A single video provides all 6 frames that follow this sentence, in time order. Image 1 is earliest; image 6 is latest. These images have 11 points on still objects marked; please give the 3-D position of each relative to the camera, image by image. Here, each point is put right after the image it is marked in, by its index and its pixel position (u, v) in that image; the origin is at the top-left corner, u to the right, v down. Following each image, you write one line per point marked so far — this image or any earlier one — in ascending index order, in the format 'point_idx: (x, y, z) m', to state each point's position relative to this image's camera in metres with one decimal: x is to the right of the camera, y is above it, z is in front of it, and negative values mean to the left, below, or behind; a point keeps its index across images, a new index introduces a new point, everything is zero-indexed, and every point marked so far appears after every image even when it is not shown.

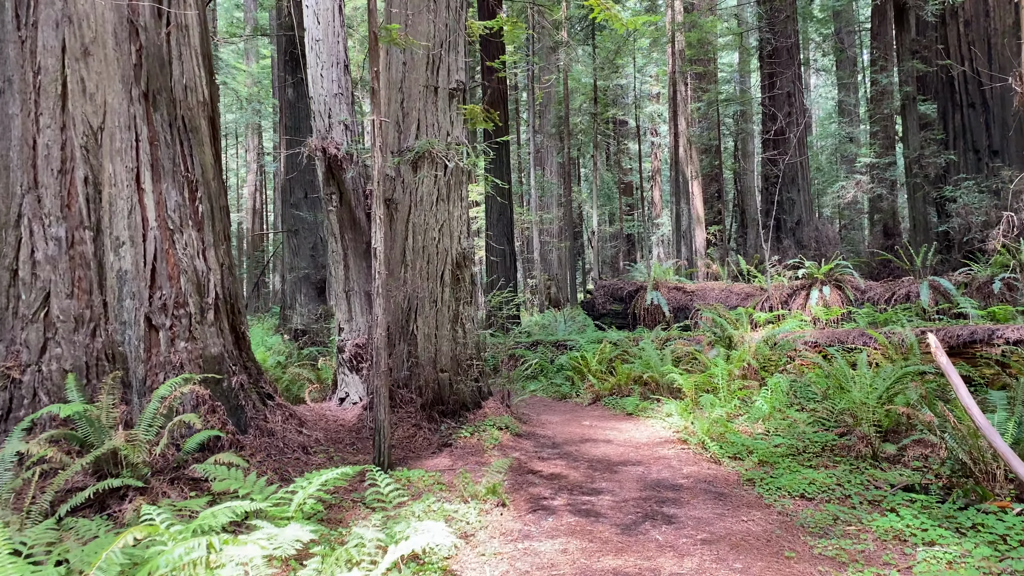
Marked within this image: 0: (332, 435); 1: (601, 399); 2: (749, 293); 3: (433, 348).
0: (-1.1, -0.9, +5.1) m
1: (+0.8, -0.9, +7.3) m
2: (+2.8, -0.1, +10.1) m
3: (-0.5, -0.4, +5.6) m
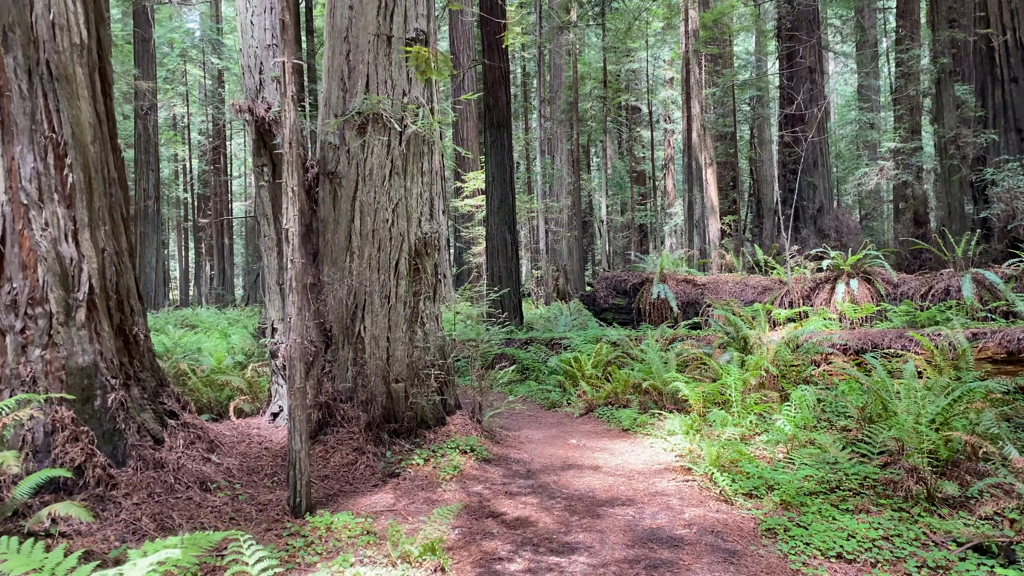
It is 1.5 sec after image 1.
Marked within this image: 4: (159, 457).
0: (-1.3, -0.8, +4.1) m
1: (+0.6, -0.9, +6.3) m
2: (+2.7, 0.0, +9.1) m
3: (-0.7, -0.4, +4.6) m
4: (-1.5, -0.7, +3.7) m
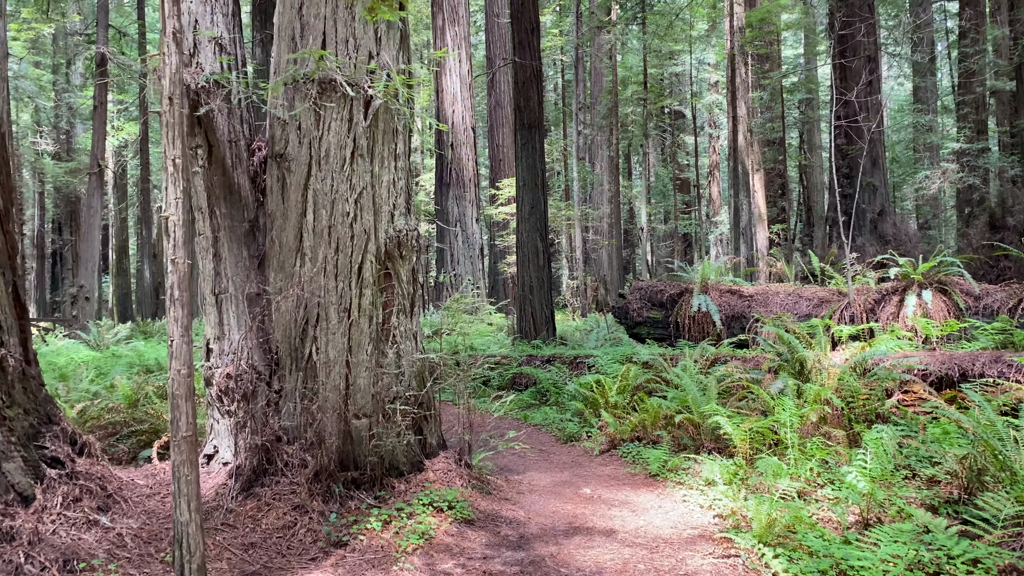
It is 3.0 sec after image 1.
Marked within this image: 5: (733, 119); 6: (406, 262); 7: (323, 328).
0: (-1.3, -0.9, +3.2) m
1: (+0.6, -1.0, +5.3) m
2: (+2.9, -0.1, +7.9) m
3: (-0.7, -0.4, +3.7) m
4: (-1.6, -0.8, +2.8) m
5: (+4.2, +3.3, +16.5) m
6: (-0.5, +0.1, +3.9) m
7: (-0.8, -0.2, +3.7) m
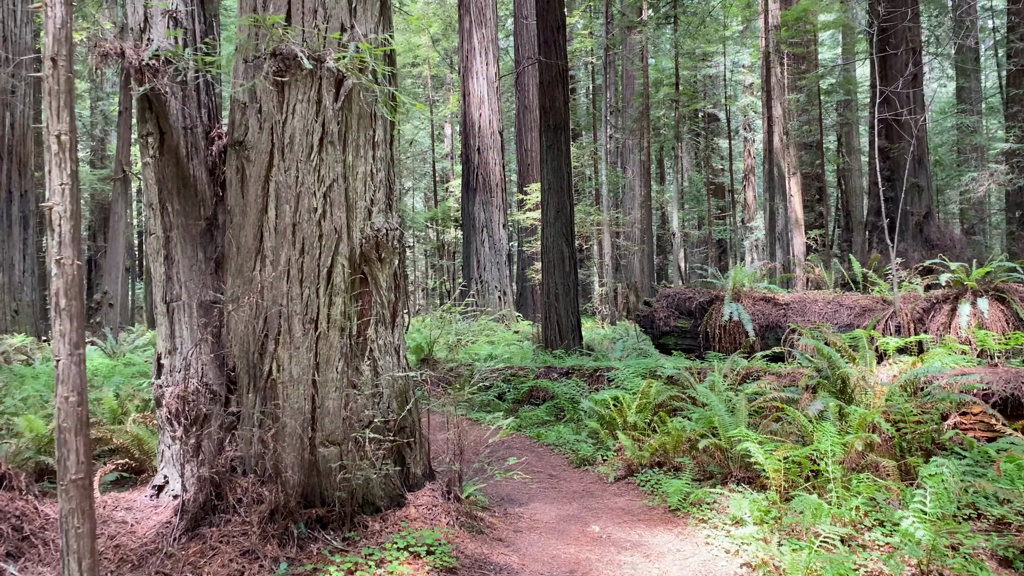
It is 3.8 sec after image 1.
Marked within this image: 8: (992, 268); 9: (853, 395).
0: (-1.4, -0.9, +2.7) m
1: (+0.7, -1.0, +4.7) m
2: (+3.0, -0.2, +7.3) m
3: (-0.8, -0.4, +3.2) m
4: (-1.7, -0.8, +2.3) m
5: (+4.7, +3.1, +15.9) m
6: (-0.5, +0.1, +3.3) m
7: (-0.8, -0.2, +3.2) m
8: (+3.6, +0.2, +6.4) m
9: (+1.8, -0.6, +4.6) m
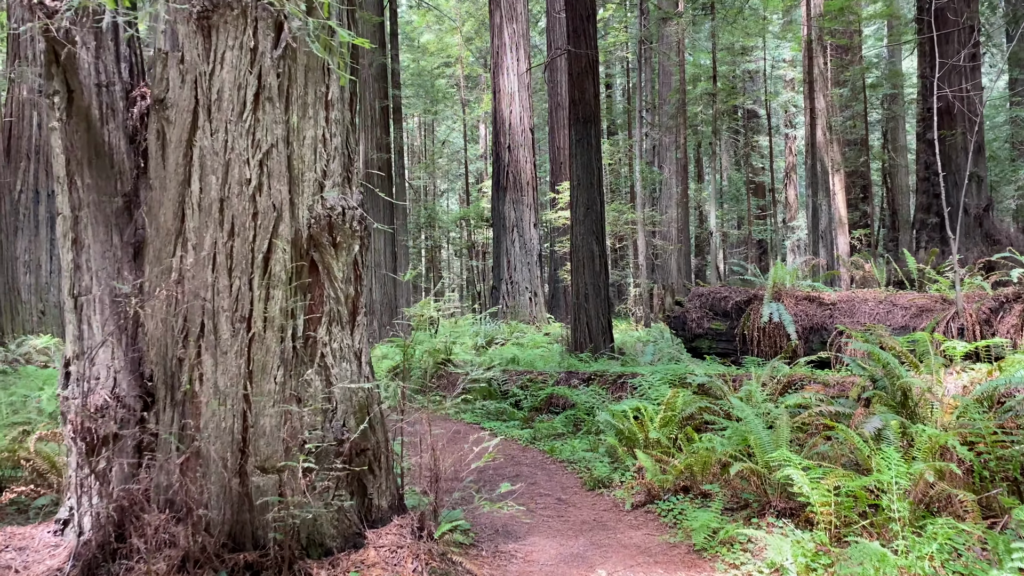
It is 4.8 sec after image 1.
0: (-1.5, -0.9, +2.1) m
1: (+0.7, -1.0, +4.0) m
2: (+3.1, -0.1, +6.5) m
3: (-0.8, -0.4, +2.6) m
4: (-1.8, -0.7, +1.7) m
5: (+5.2, +3.1, +15.0) m
6: (-0.6, +0.1, +2.7) m
7: (-0.9, -0.2, +2.6) m
8: (+3.6, +0.2, +5.6) m
9: (+1.8, -0.5, +3.9) m
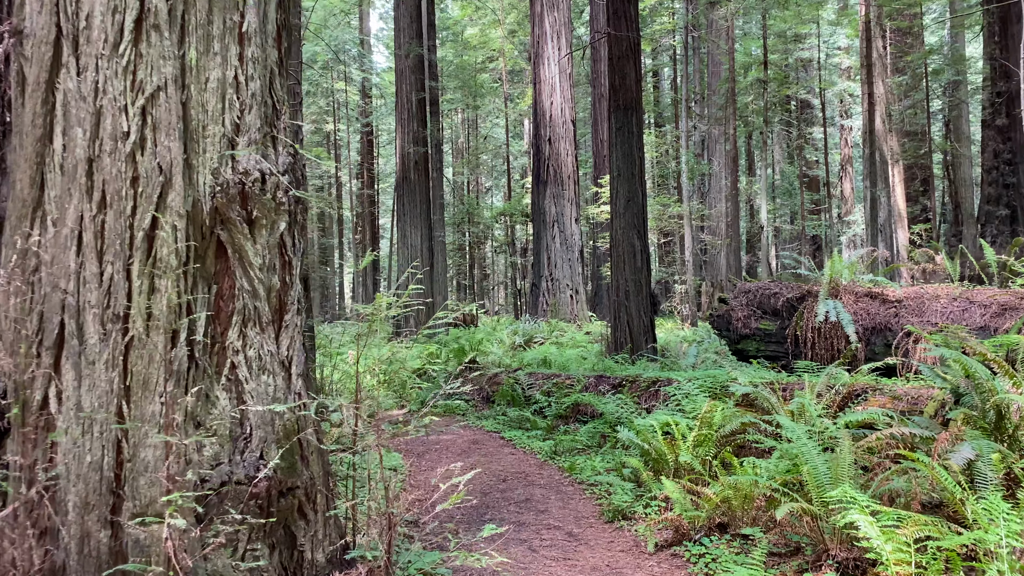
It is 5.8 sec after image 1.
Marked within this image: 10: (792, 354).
0: (-1.6, -0.8, +1.5) m
1: (+0.7, -0.9, +3.3) m
2: (+3.2, -0.1, +5.6) m
3: (-0.9, -0.4, +1.9) m
4: (-1.9, -0.7, +1.1) m
5: (+5.8, +3.2, +14.0) m
6: (-0.6, +0.1, +2.1) m
7: (-1.0, -0.1, +1.9) m
8: (+3.7, +0.2, +4.7) m
9: (+1.8, -0.5, +3.1) m
10: (+2.2, -0.5, +6.8) m
